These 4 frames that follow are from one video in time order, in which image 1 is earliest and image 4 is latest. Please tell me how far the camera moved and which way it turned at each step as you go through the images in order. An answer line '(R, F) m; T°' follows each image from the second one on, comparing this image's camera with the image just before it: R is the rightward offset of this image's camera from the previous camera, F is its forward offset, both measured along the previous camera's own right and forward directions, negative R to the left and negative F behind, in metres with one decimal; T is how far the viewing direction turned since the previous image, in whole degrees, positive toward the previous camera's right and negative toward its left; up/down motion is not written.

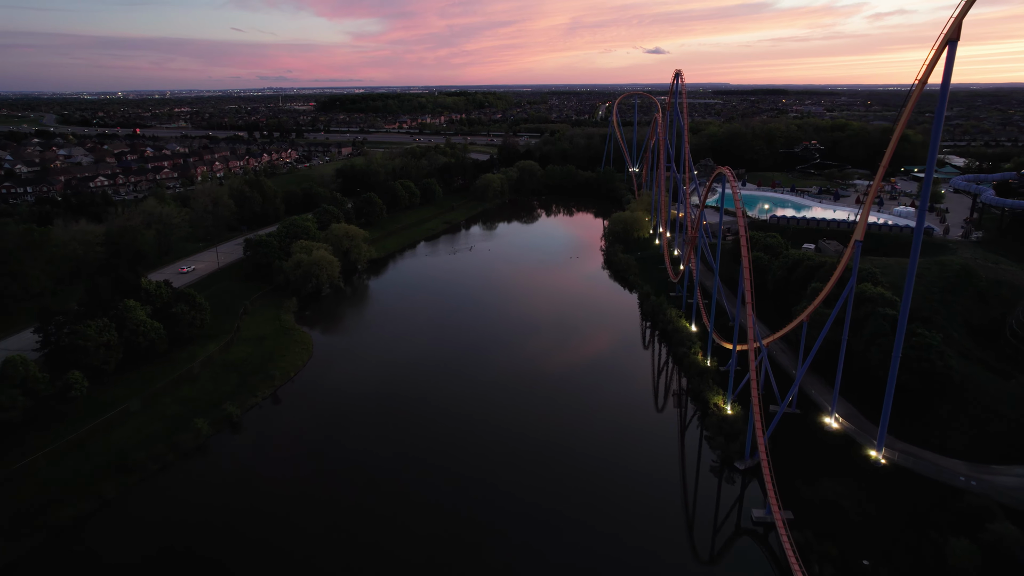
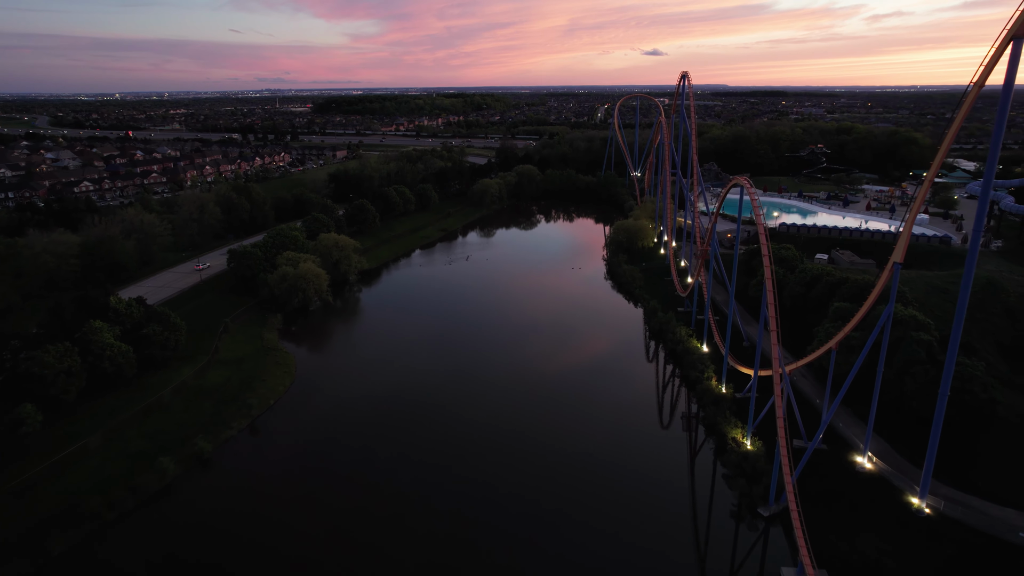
(0.0, +1.9) m; 0°
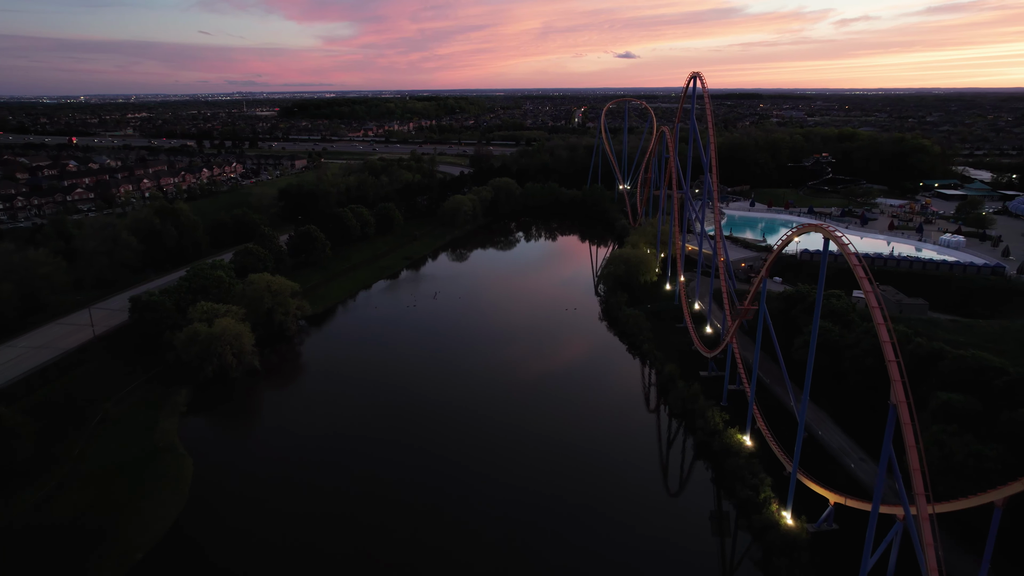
(+0.1, +7.0) m; +2°
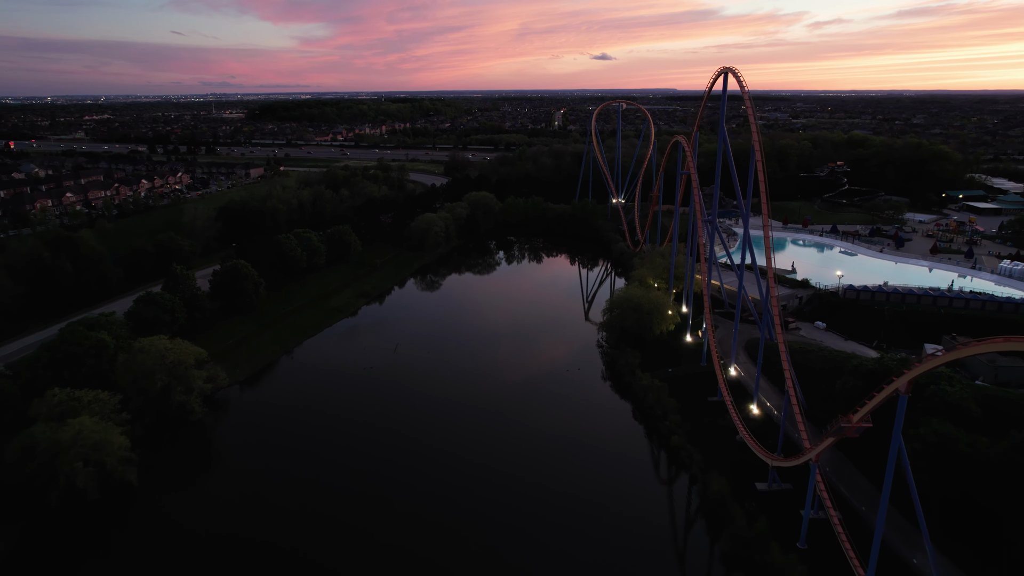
(0.0, +7.4) m; +2°
